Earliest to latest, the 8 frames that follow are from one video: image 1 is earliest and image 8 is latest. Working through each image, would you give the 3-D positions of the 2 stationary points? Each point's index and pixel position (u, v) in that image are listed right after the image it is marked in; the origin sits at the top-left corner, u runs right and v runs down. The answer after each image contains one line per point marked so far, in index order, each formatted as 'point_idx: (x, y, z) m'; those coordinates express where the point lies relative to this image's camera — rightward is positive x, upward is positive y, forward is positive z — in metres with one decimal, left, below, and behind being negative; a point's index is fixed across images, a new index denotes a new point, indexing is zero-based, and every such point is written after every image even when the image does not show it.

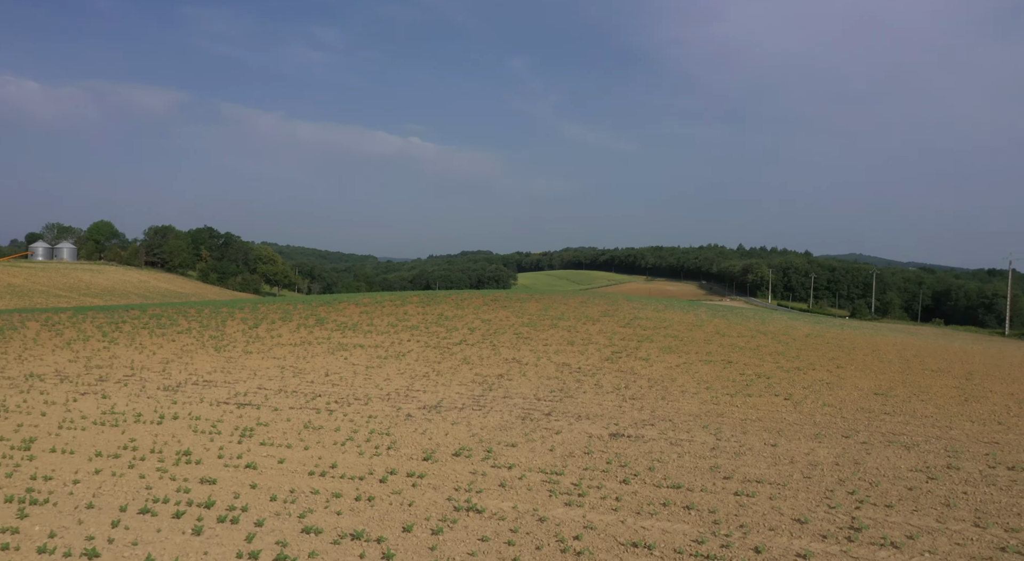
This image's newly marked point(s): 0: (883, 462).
0: (+4.8, -2.4, +9.3) m
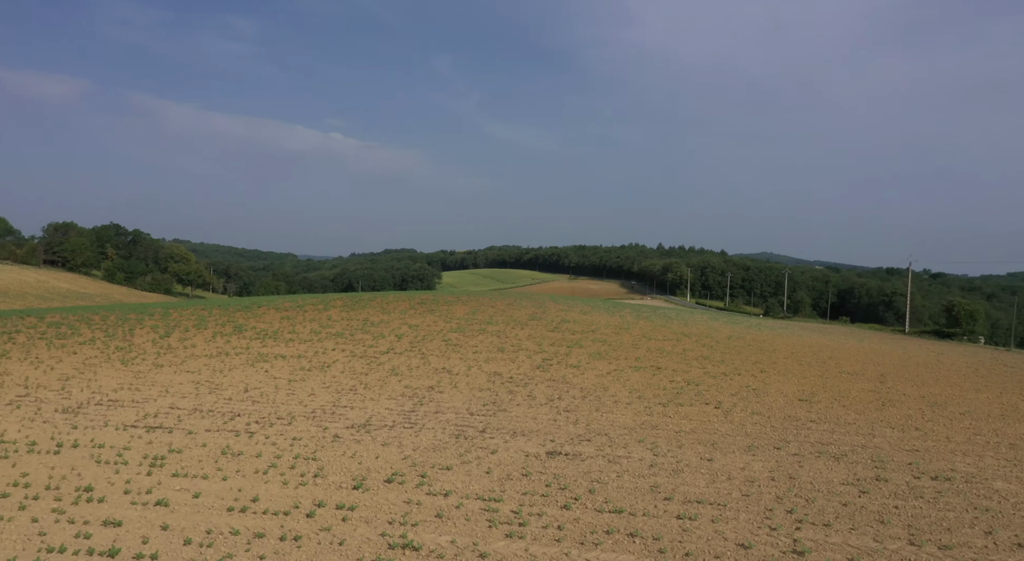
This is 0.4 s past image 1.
0: (+4.0, -2.6, +9.4) m
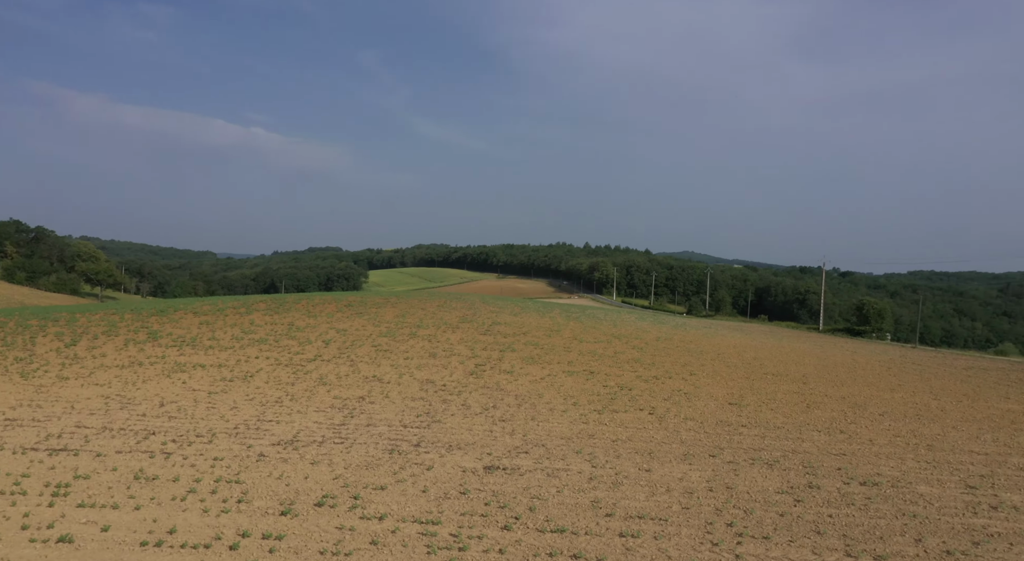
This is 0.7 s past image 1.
0: (+3.2, -2.7, +9.5) m
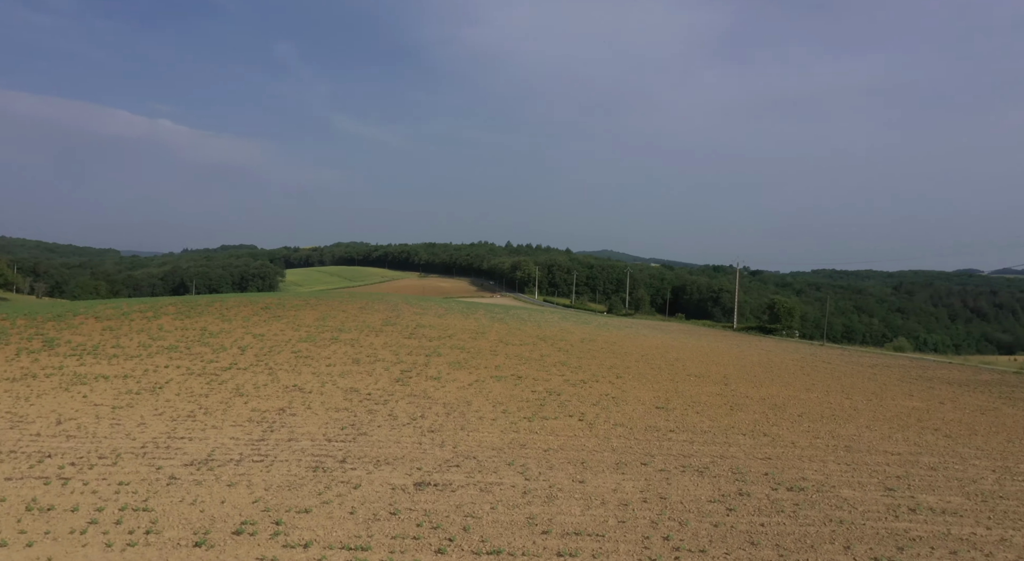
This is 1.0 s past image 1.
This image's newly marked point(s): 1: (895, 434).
0: (+2.3, -2.8, +9.5) m
1: (+7.4, -3.0, +13.8) m
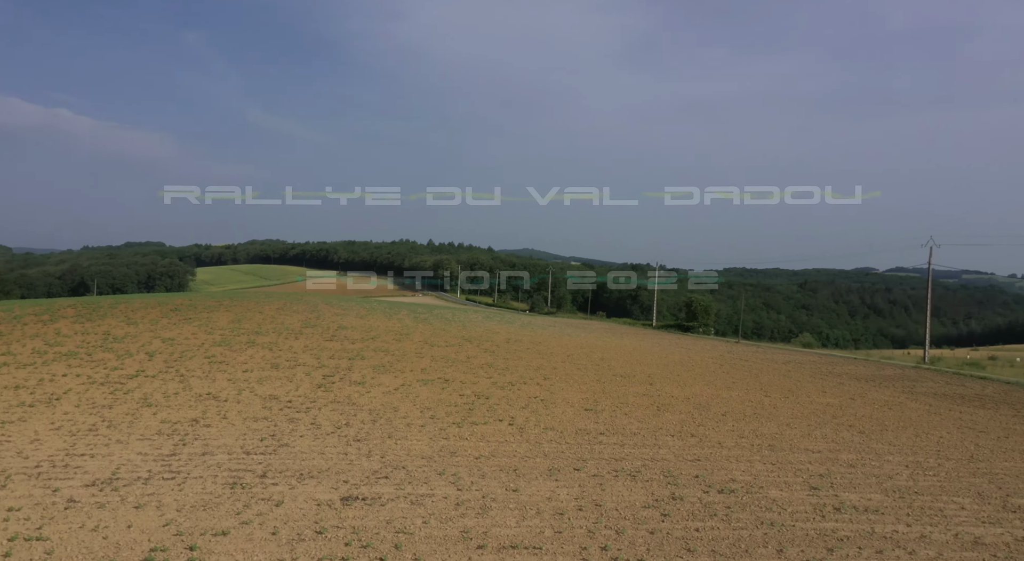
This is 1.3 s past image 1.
0: (+1.4, -2.9, +9.4) m
1: (+6.0, -3.0, +14.2) m
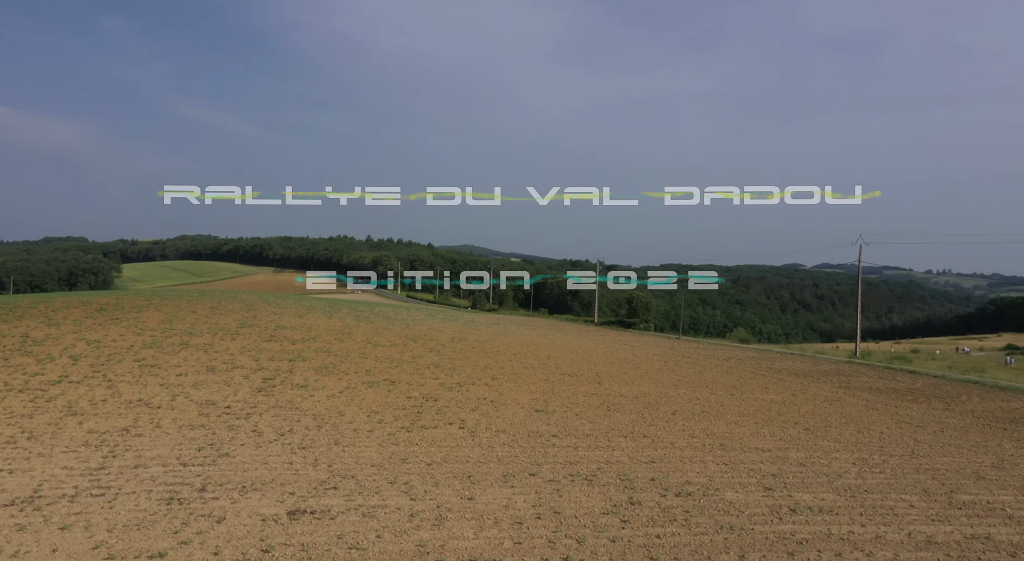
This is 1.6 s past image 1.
0: (+0.8, -2.9, +9.2) m
1: (+5.1, -3.0, +14.4) m
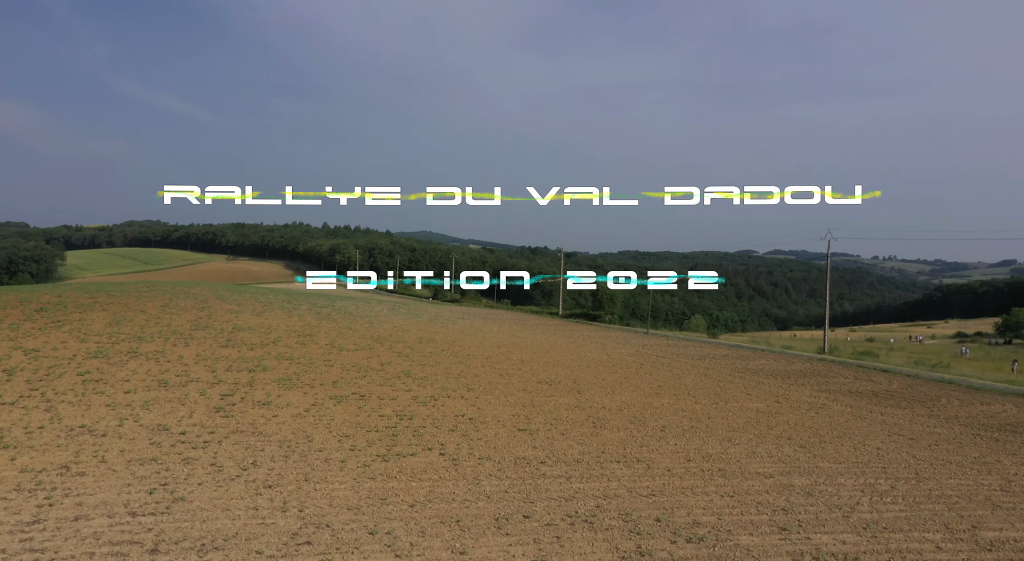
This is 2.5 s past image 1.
0: (+0.8, -3.3, +8.3) m
1: (+4.7, -3.2, +13.7) m
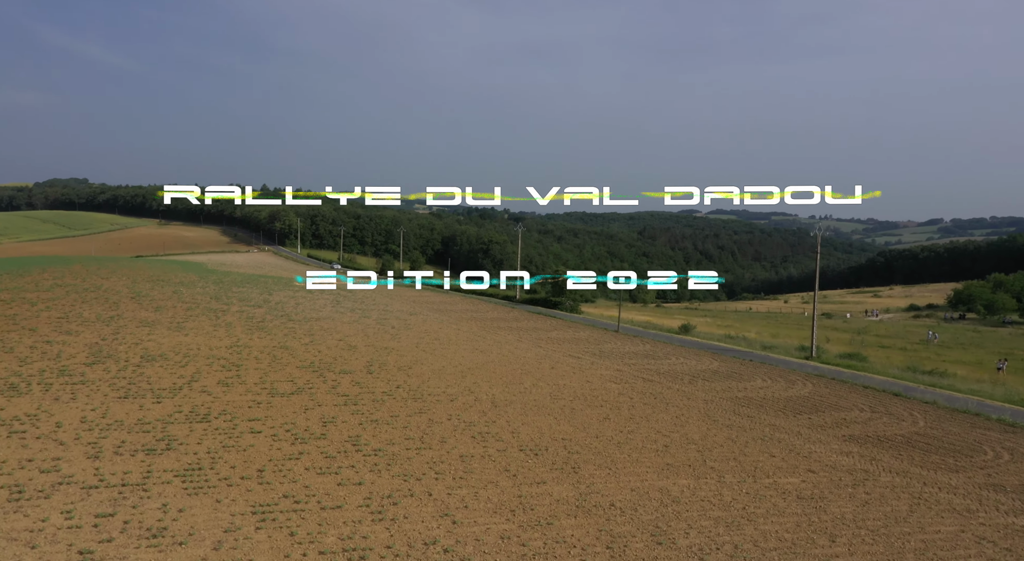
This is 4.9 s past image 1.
0: (+1.2, -4.9, +4.4) m
1: (+4.7, -4.6, +10.1) m
